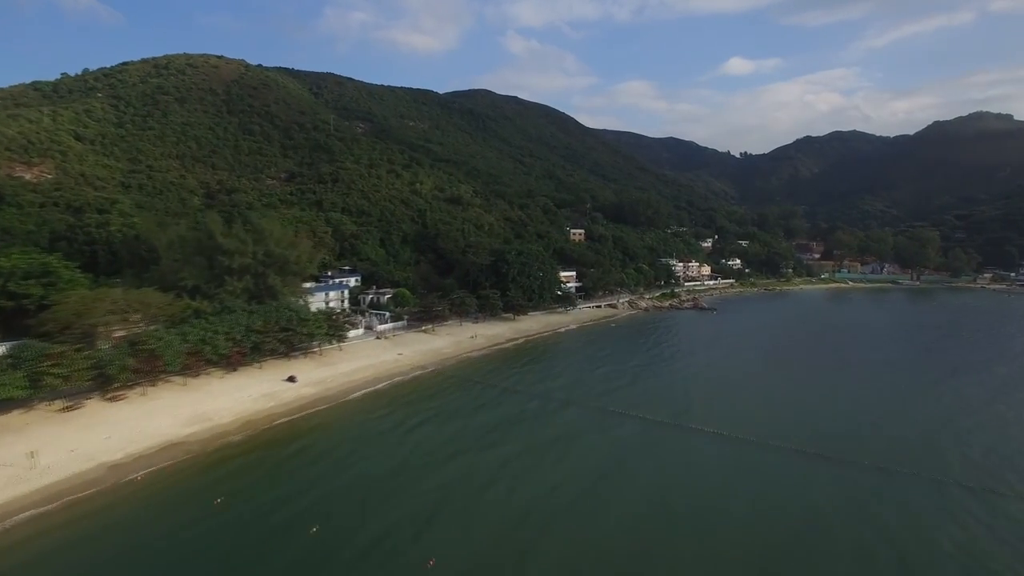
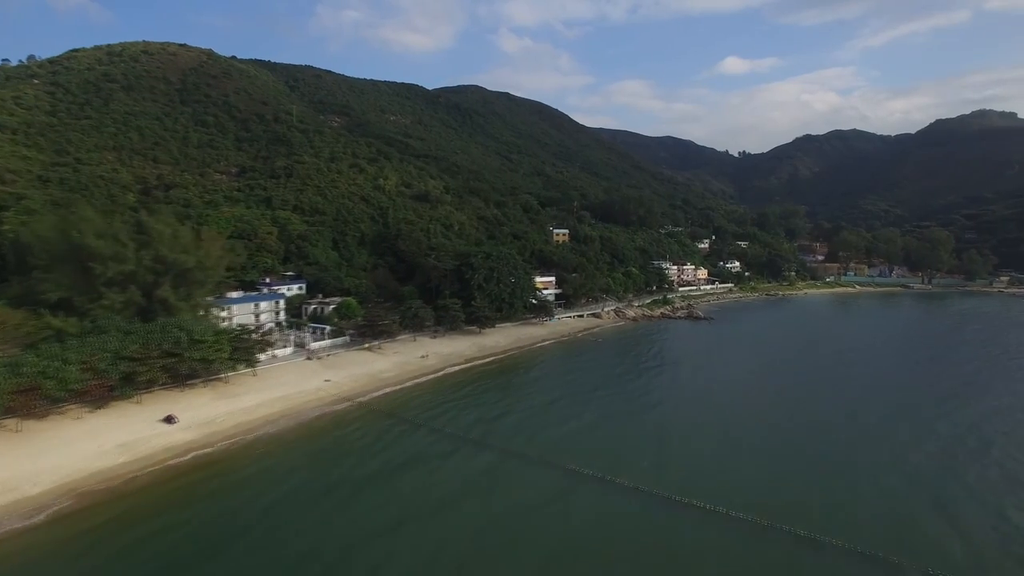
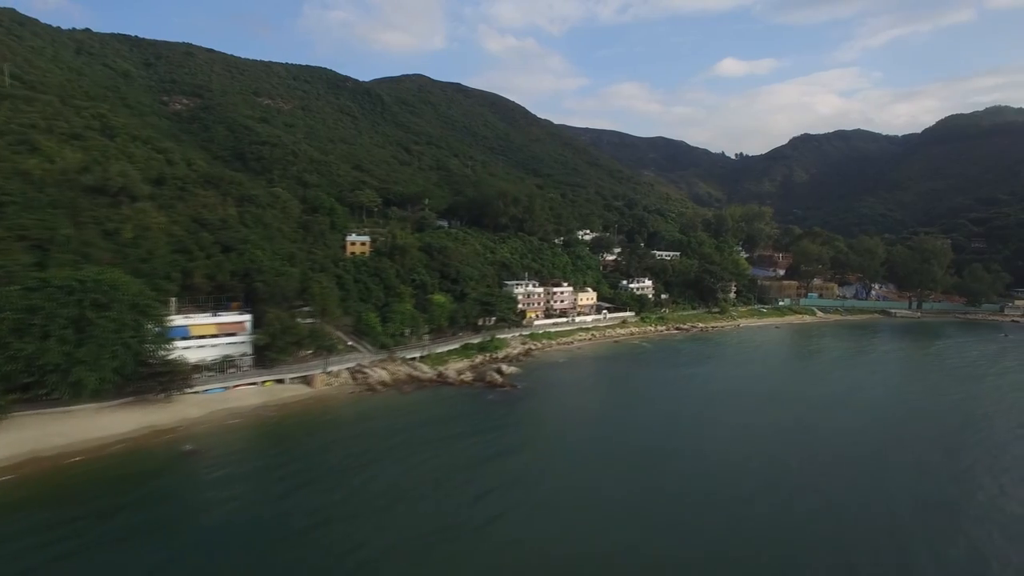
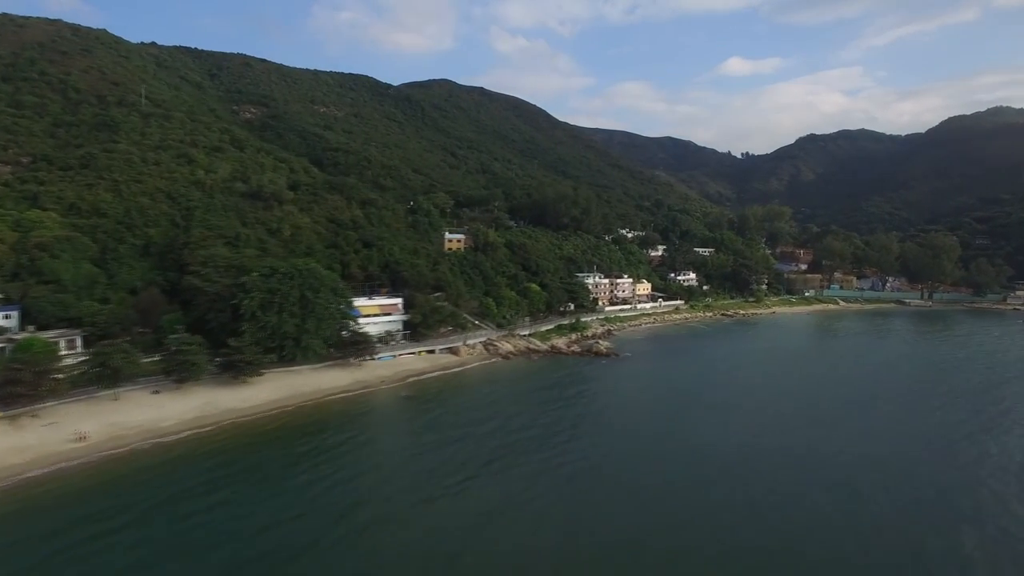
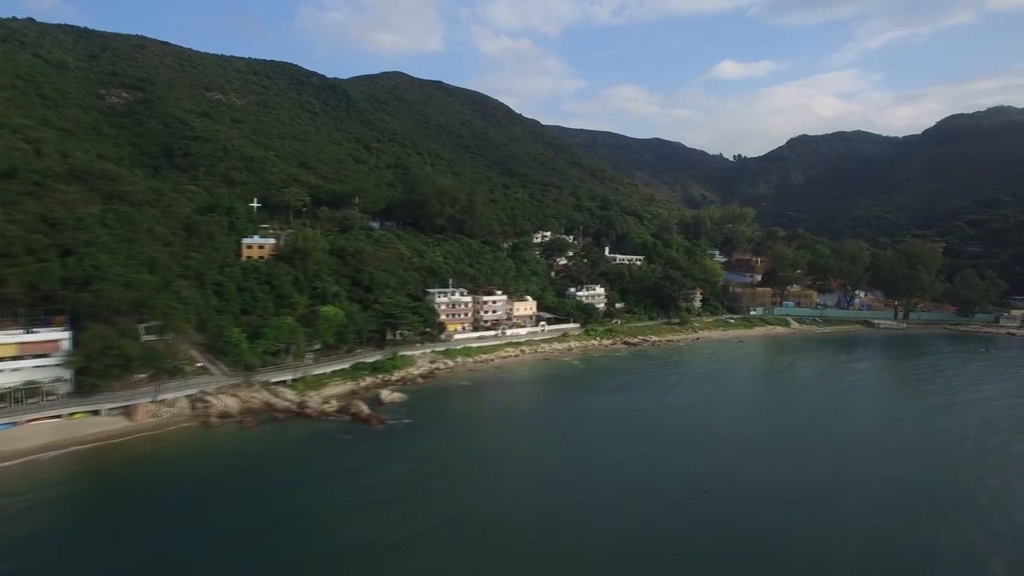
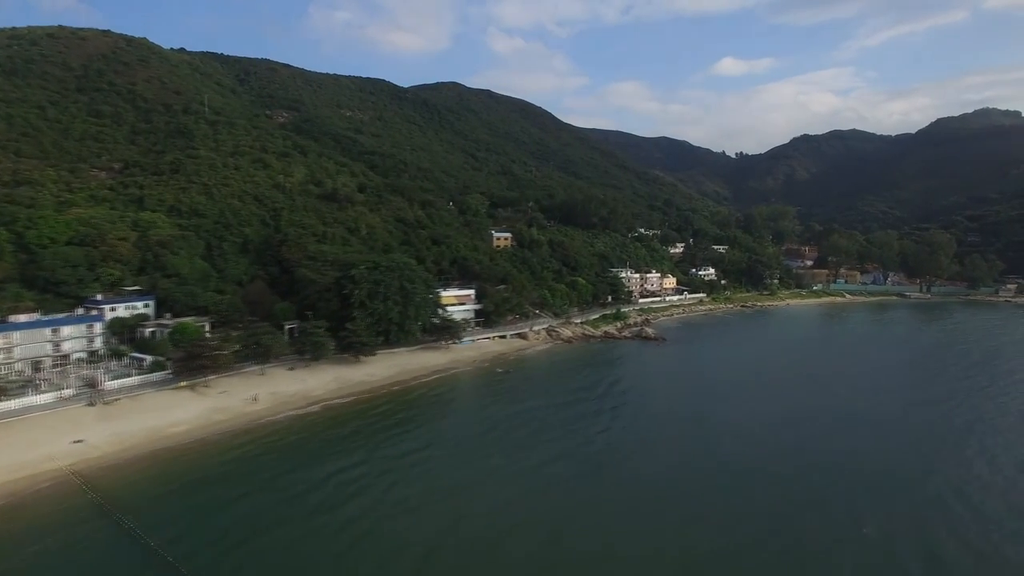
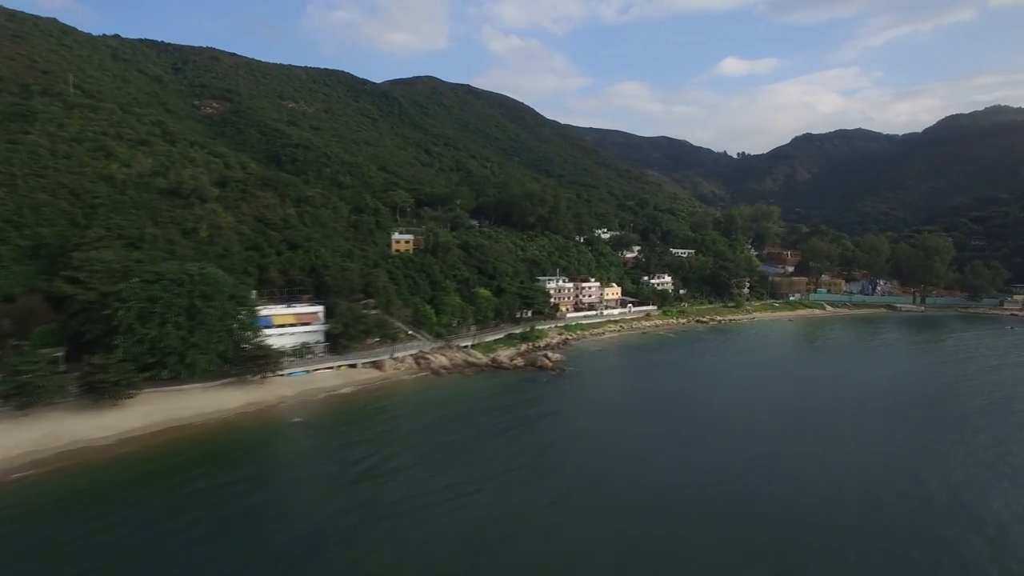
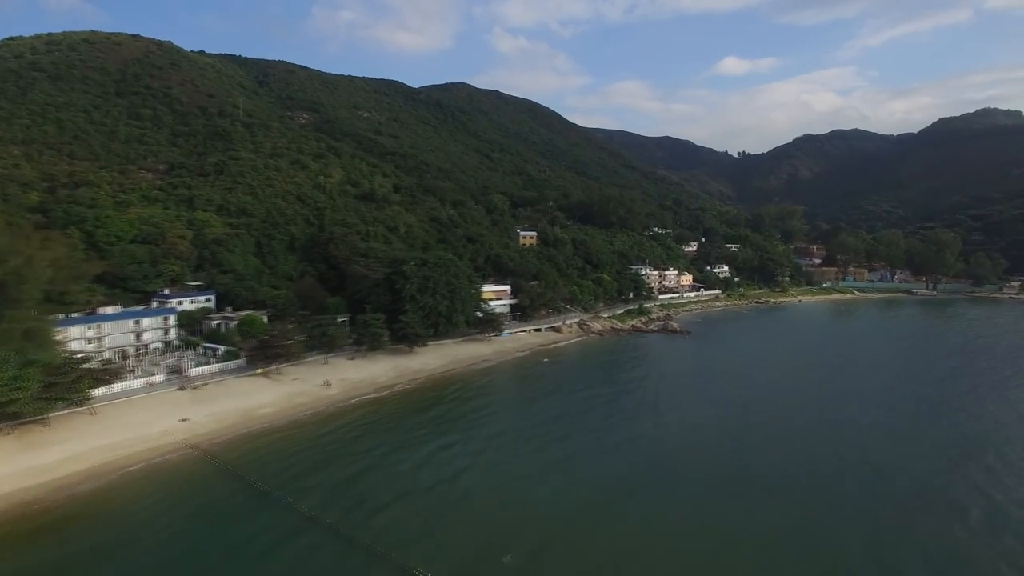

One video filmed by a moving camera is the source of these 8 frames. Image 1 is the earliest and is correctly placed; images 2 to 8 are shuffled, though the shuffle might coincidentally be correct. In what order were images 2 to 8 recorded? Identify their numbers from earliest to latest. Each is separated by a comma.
2, 8, 6, 4, 7, 3, 5
